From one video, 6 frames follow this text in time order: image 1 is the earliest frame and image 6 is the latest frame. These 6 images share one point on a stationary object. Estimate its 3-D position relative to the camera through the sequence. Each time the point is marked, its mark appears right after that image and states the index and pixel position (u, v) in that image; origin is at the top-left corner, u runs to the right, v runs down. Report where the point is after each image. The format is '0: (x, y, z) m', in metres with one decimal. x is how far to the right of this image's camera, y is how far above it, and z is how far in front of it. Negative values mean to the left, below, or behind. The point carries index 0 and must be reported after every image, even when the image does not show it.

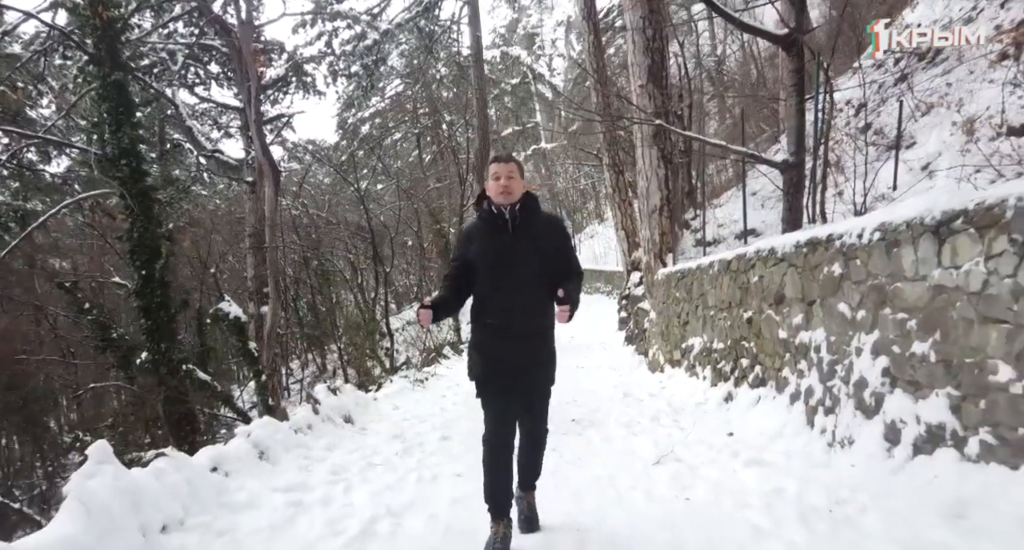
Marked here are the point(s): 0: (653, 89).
0: (+1.7, +2.3, +7.7) m
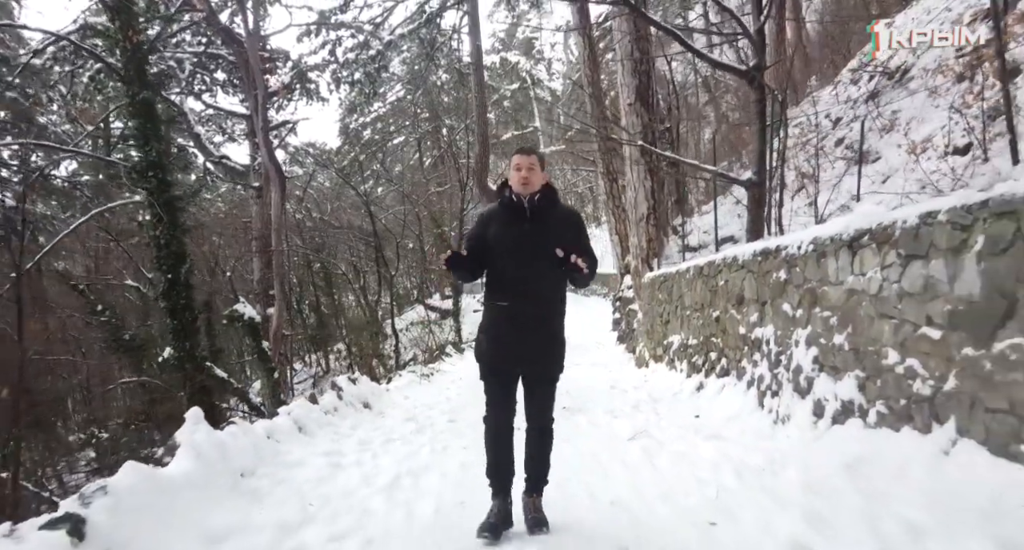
0: (+1.7, +2.3, +8.4) m
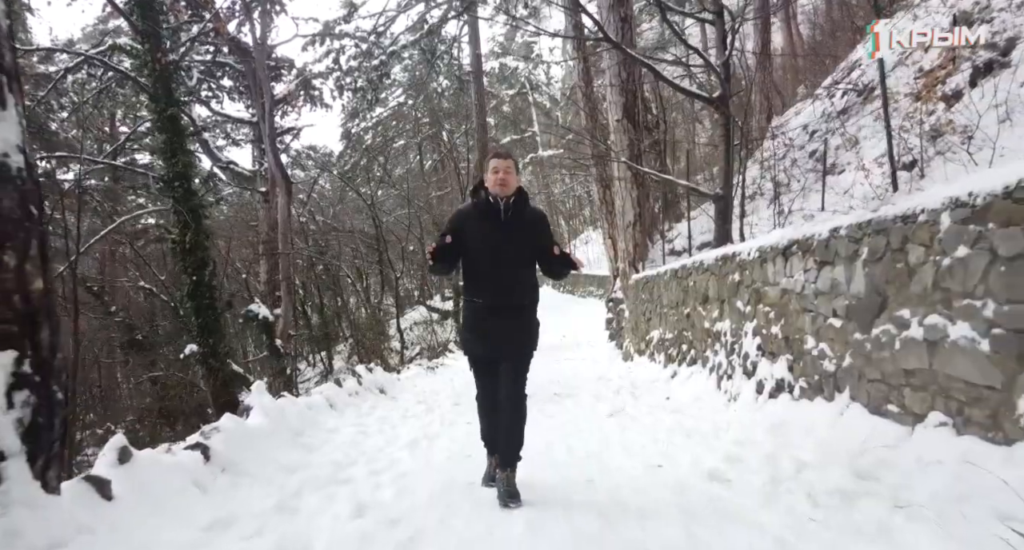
0: (+1.7, +2.2, +9.2) m
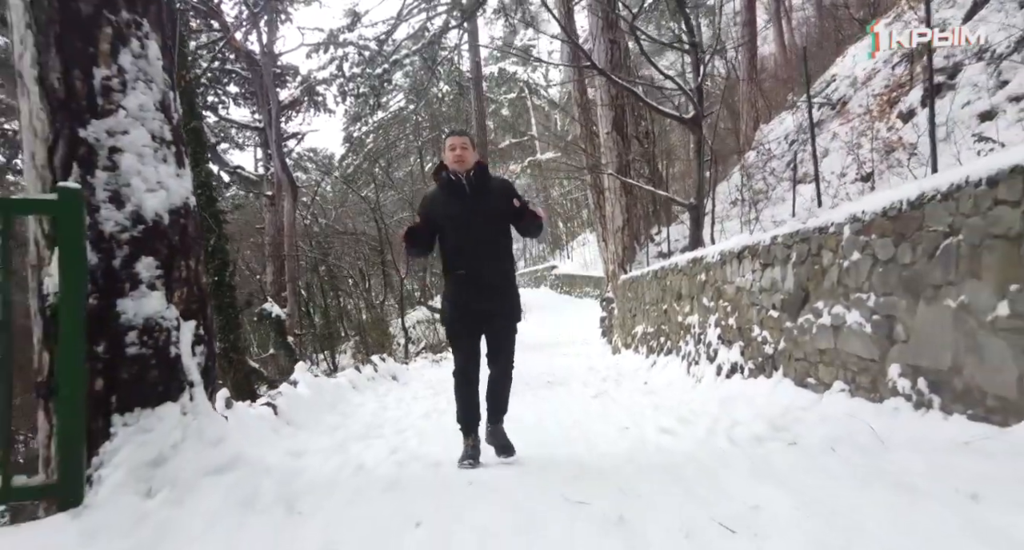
0: (+1.7, +2.2, +9.9) m
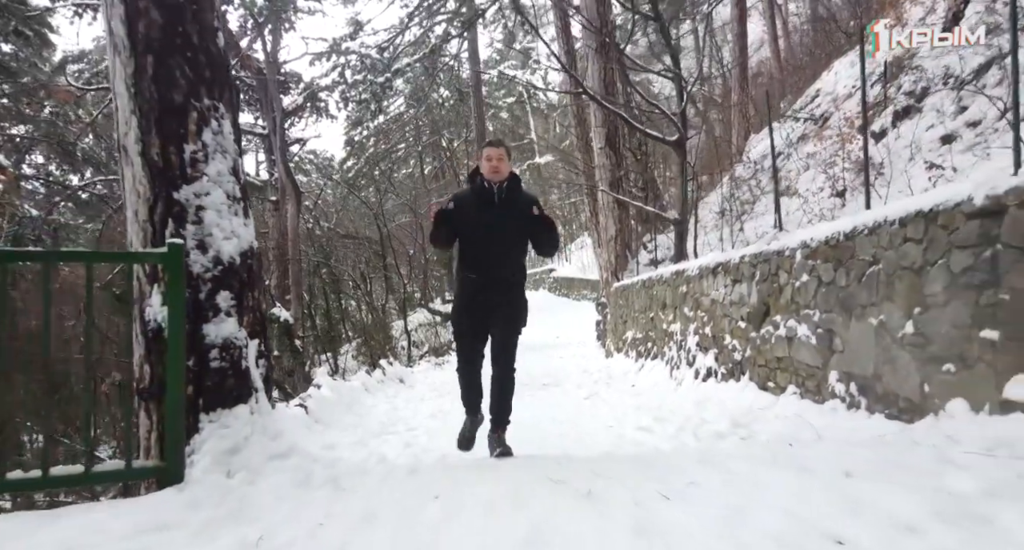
0: (+1.6, +2.1, +10.5) m
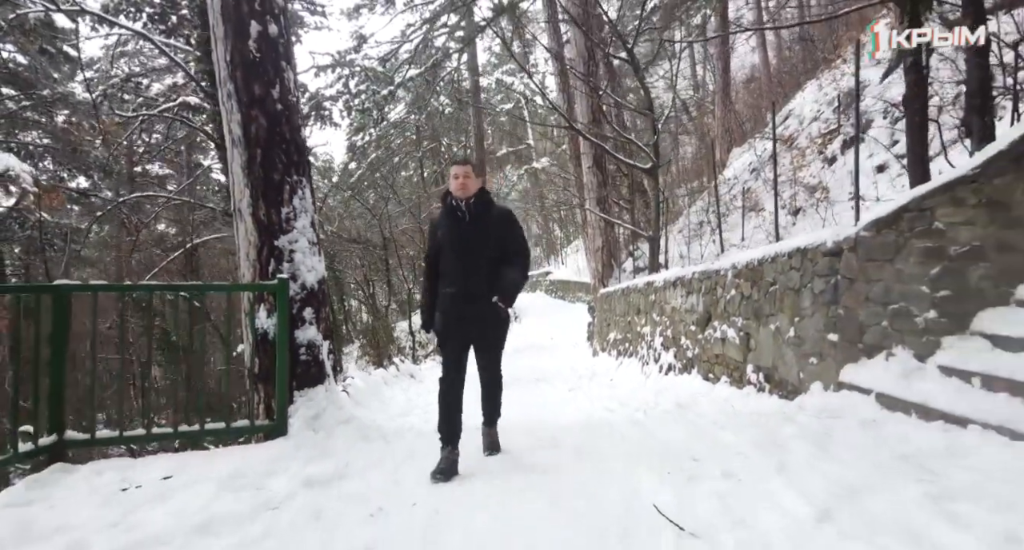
0: (+1.6, +2.0, +11.6) m
